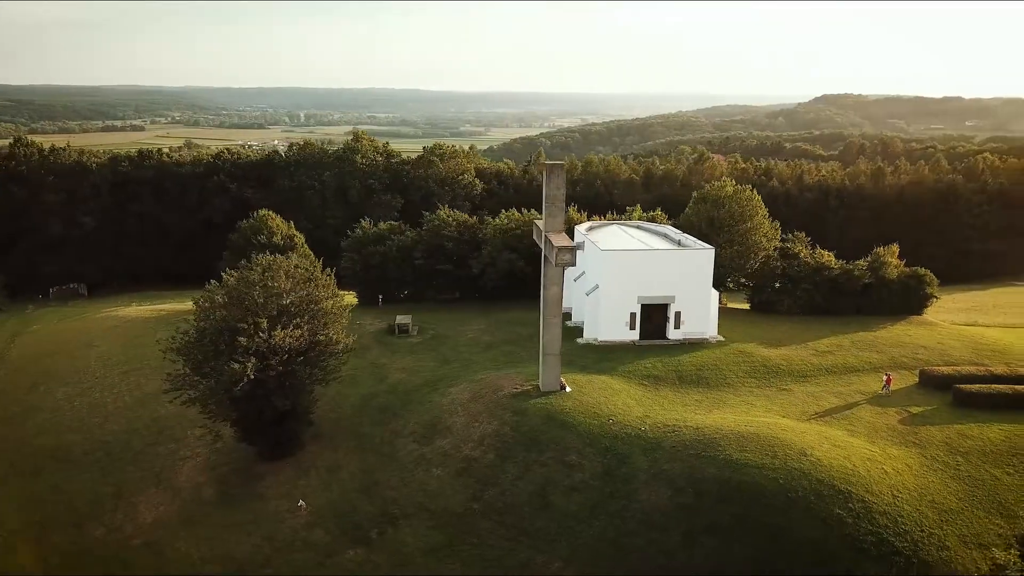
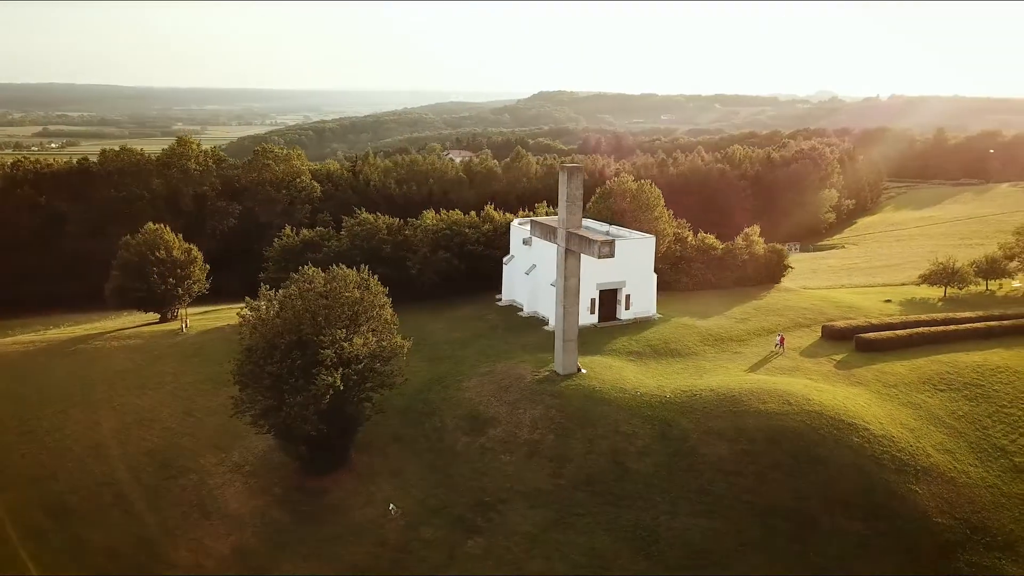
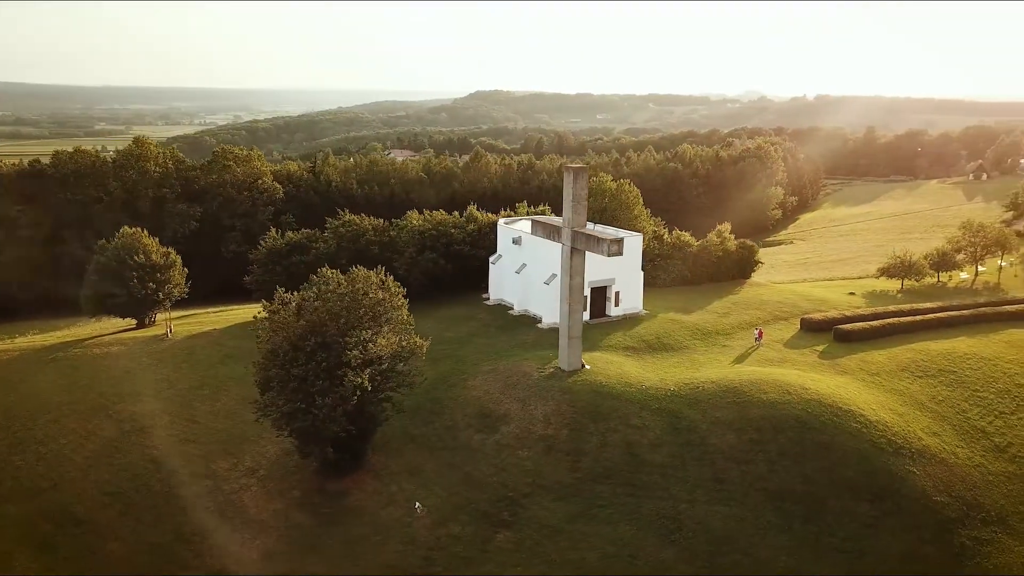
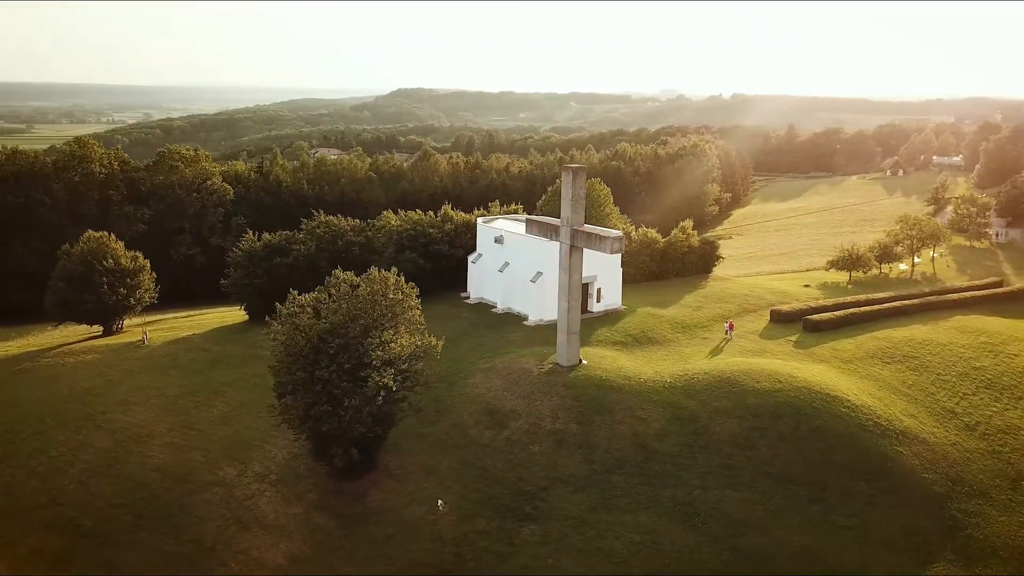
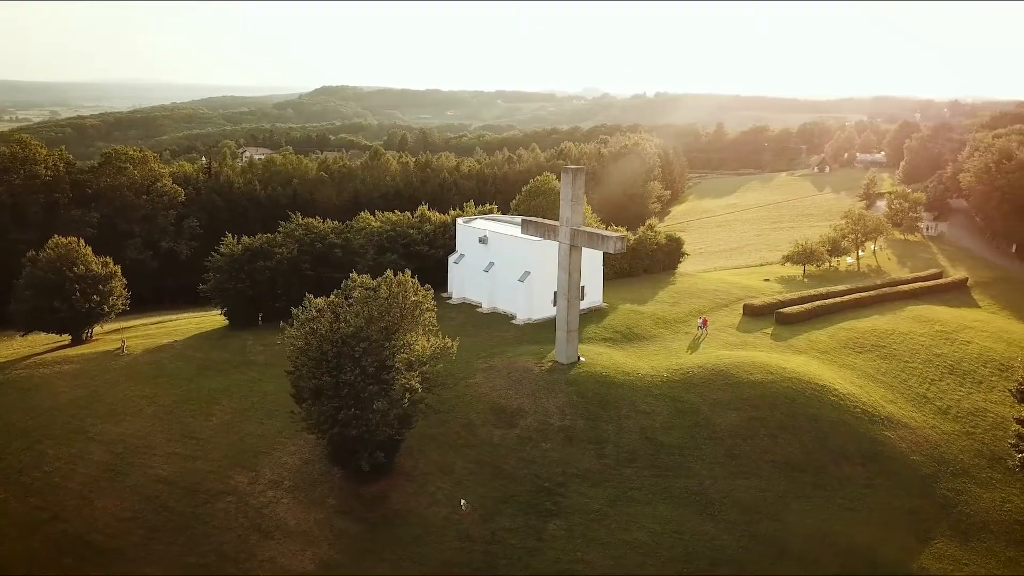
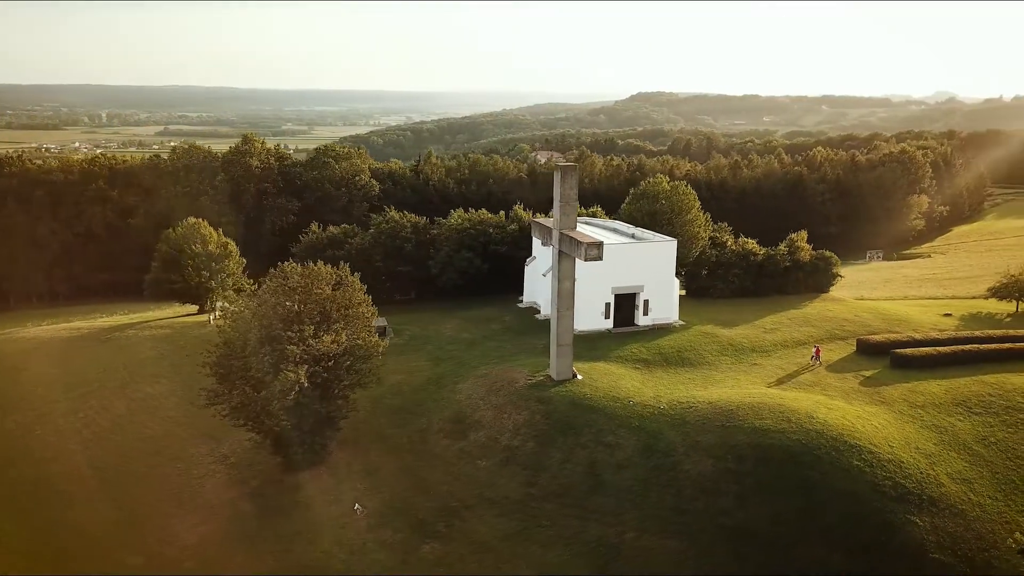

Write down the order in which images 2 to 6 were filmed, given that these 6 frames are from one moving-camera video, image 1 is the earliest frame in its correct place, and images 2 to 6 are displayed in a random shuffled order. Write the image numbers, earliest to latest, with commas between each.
6, 2, 3, 4, 5
